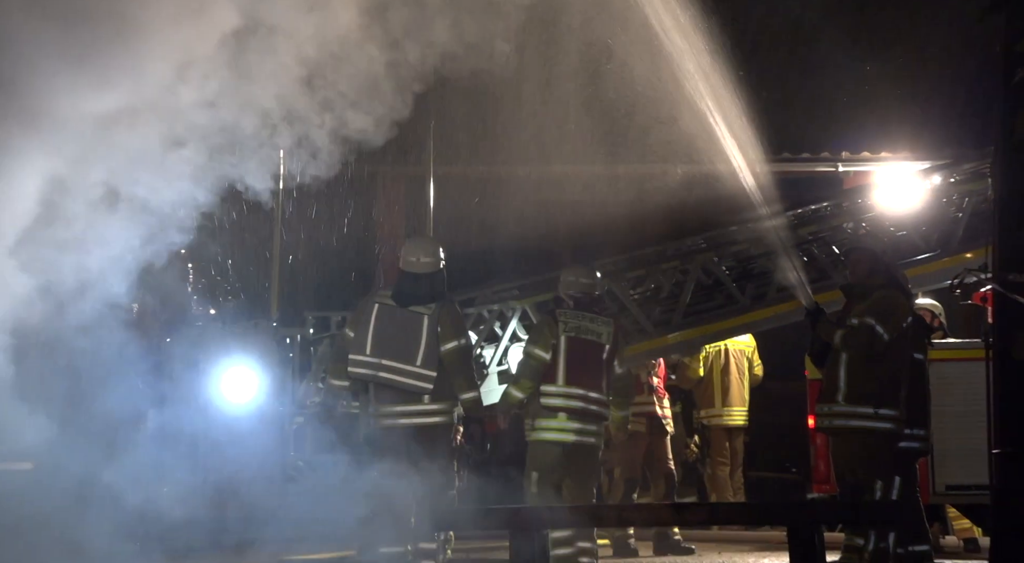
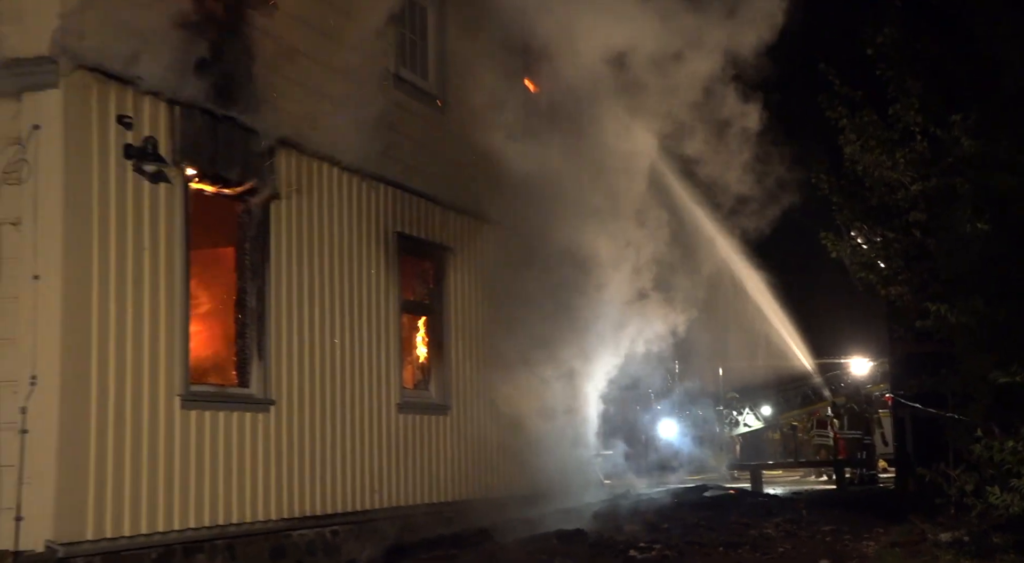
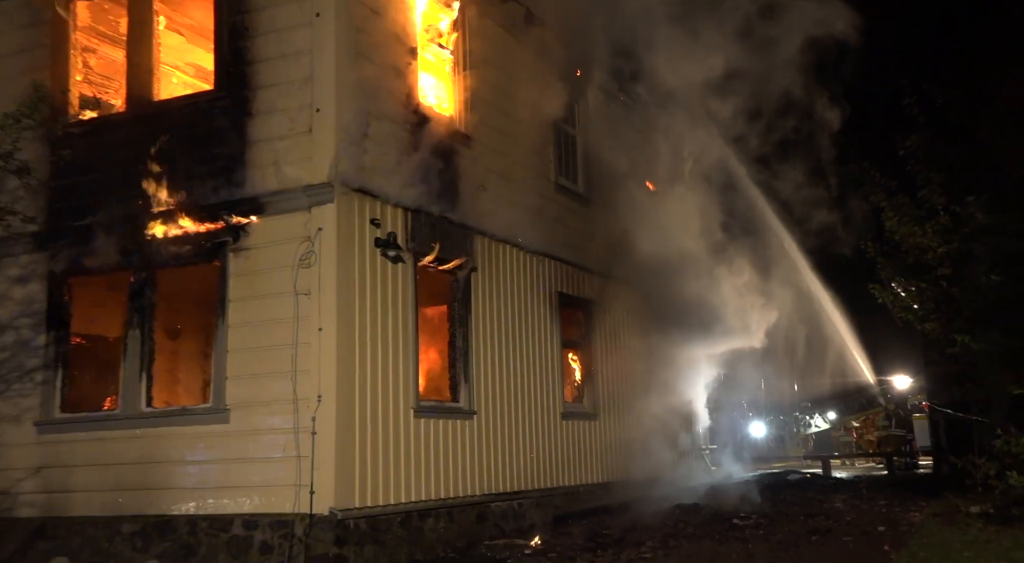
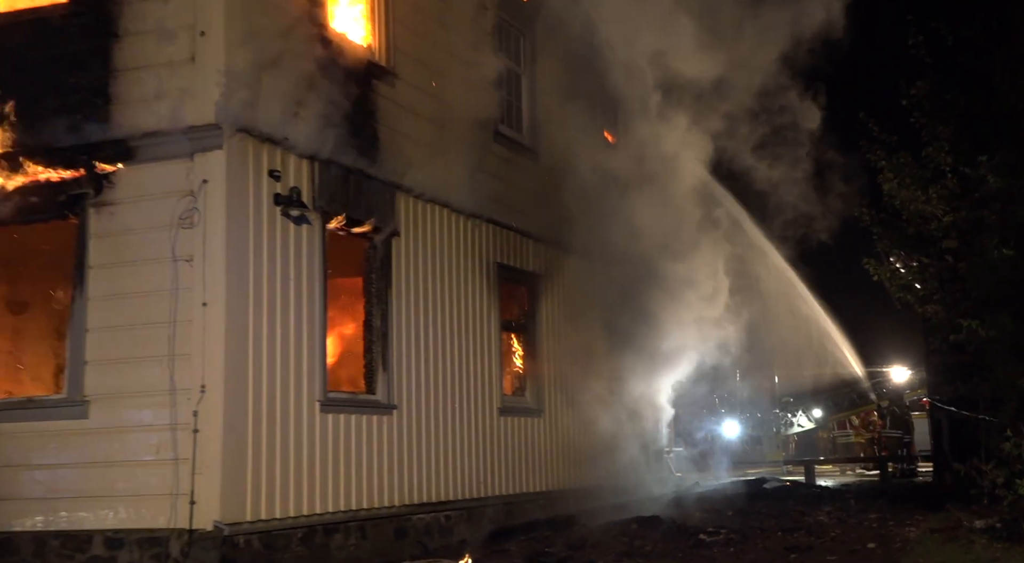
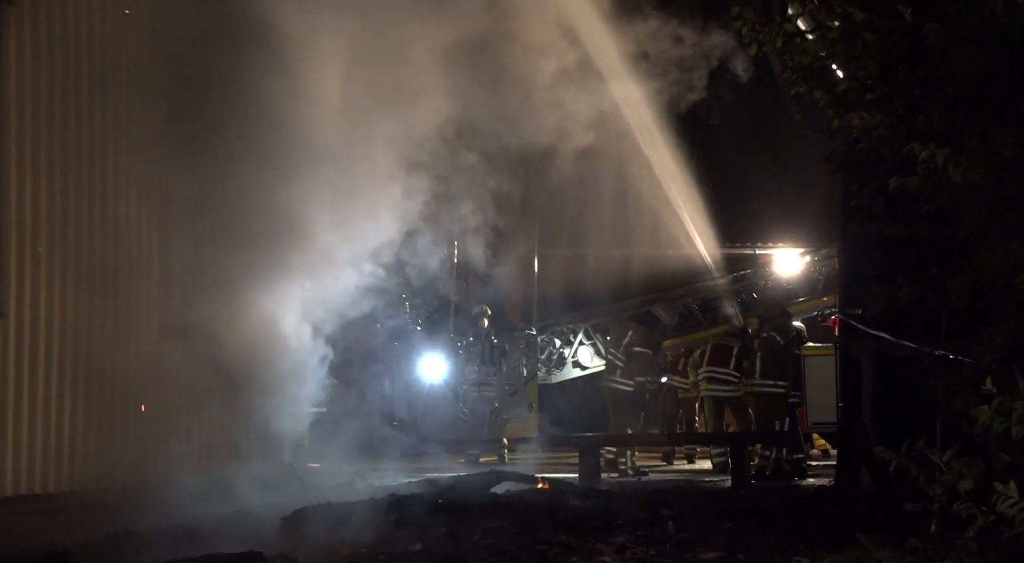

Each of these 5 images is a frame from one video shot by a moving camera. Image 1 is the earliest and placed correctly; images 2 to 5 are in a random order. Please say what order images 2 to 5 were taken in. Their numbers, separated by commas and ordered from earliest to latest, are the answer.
5, 2, 4, 3
